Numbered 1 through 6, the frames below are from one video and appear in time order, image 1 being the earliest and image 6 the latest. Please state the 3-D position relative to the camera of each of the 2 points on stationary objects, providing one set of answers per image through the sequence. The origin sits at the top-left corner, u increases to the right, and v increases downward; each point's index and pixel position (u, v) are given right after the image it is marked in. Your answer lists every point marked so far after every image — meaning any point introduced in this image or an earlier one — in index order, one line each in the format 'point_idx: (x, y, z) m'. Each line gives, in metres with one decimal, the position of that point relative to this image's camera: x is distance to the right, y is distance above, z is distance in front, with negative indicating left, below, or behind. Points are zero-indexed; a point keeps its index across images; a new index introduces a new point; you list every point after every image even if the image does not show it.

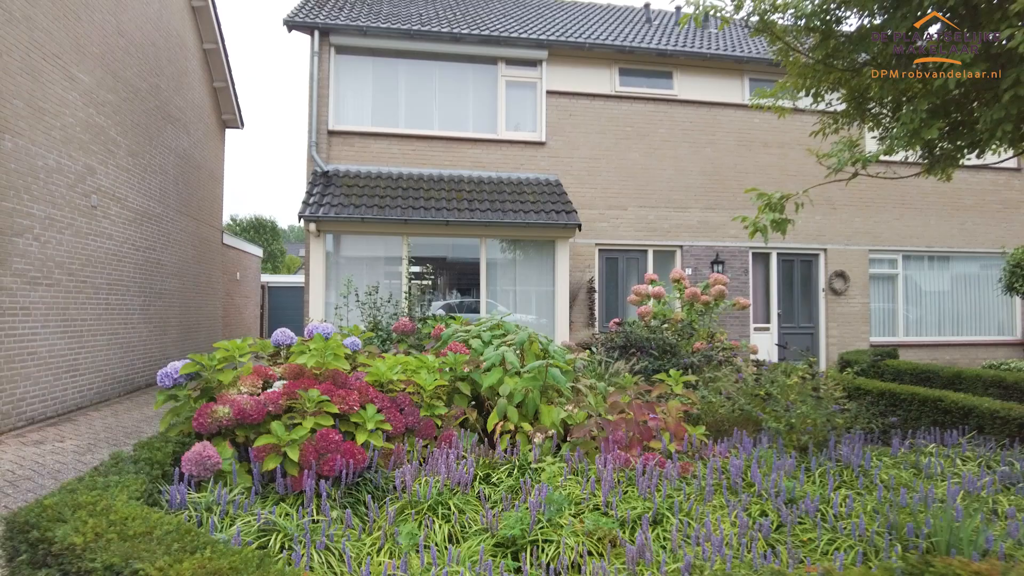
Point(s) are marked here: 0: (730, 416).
0: (+1.4, -0.8, +4.1) m
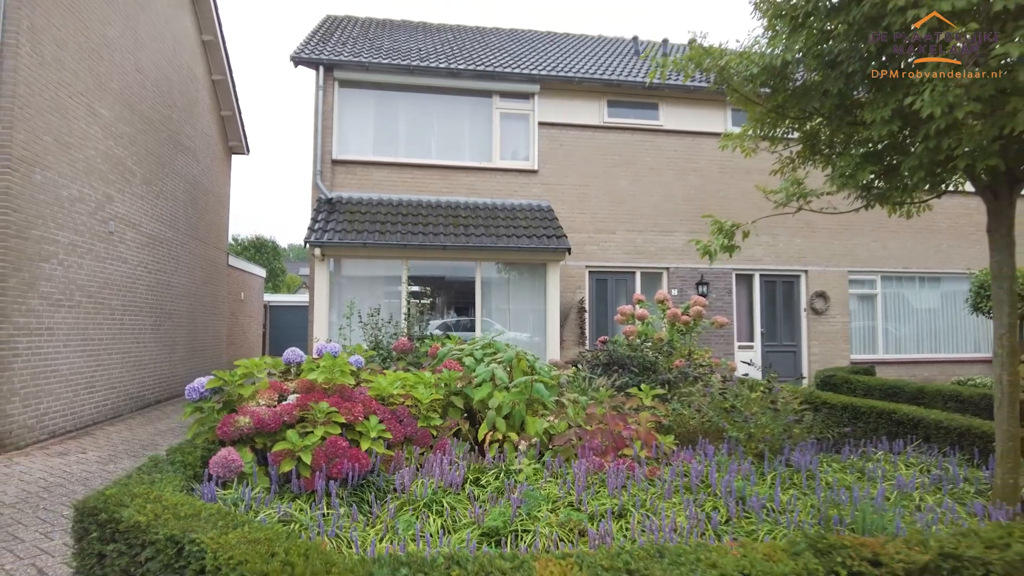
0: (+1.3, -1.0, +4.6) m
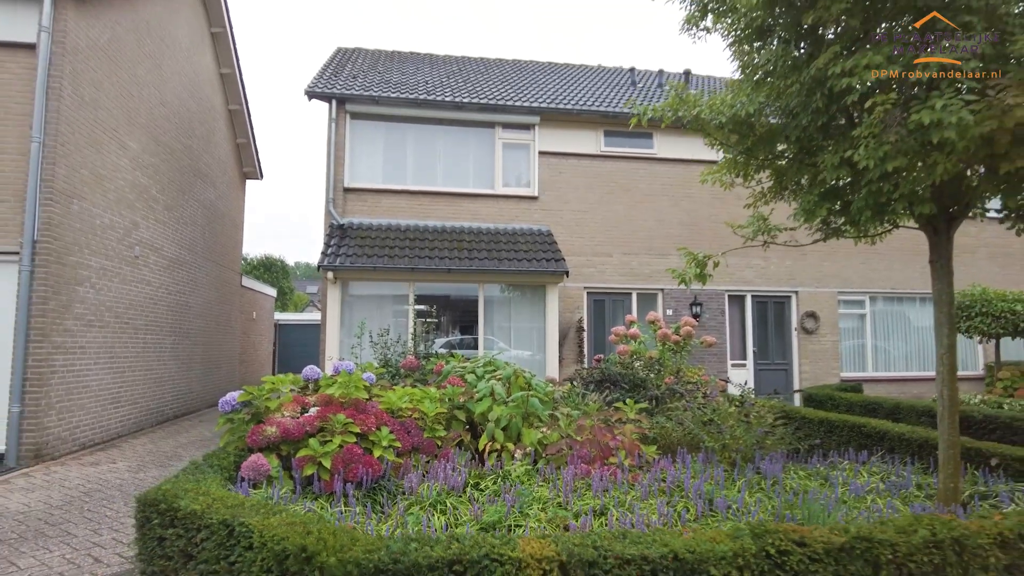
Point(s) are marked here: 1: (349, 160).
0: (+1.3, -1.2, +5.1) m
1: (-2.6, +2.0, +10.2) m
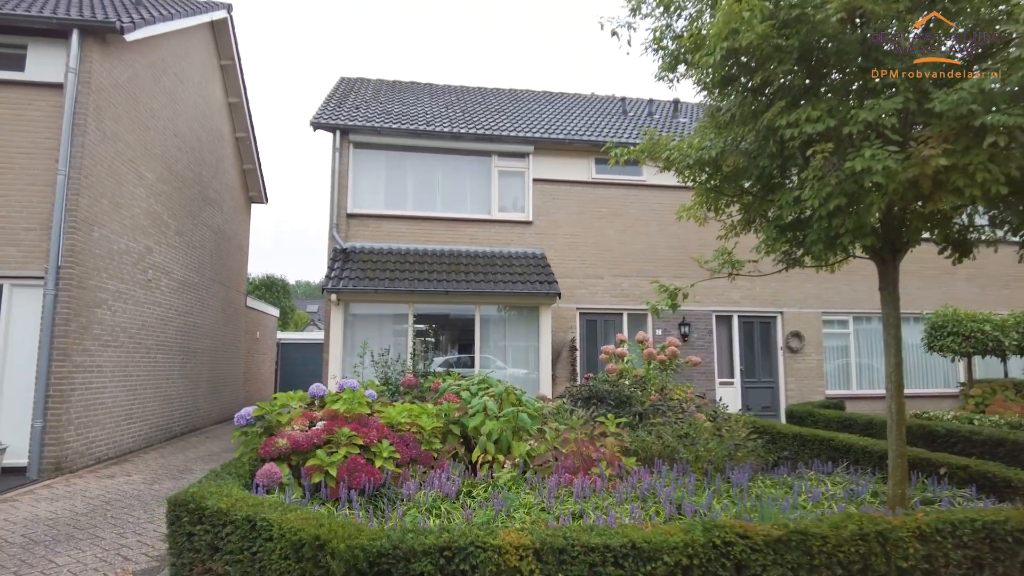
0: (+1.2, -1.4, +5.5) m
1: (-2.7, +1.7, +10.8) m
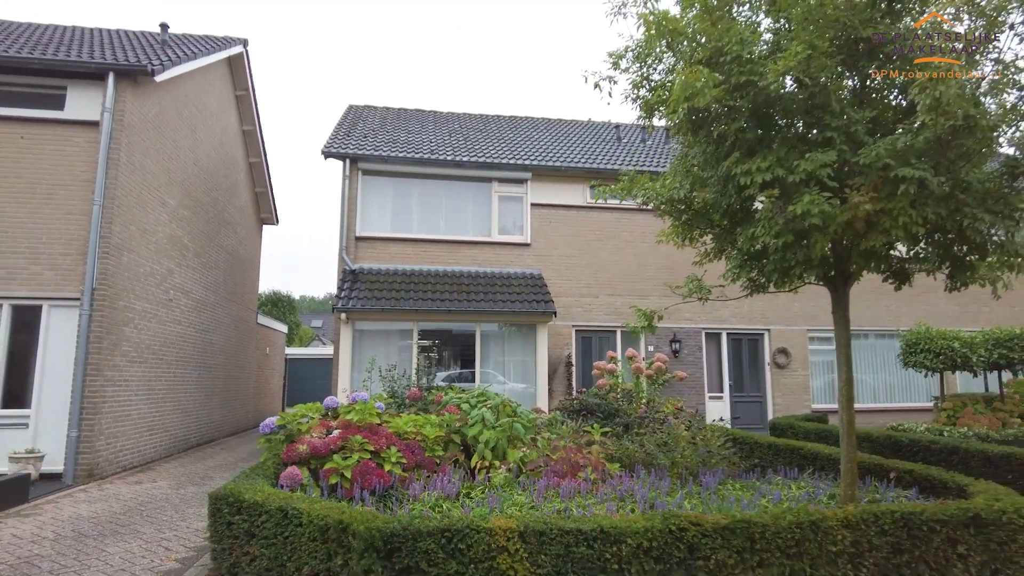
0: (+1.2, -1.6, +6.1) m
1: (-2.7, +1.3, +11.4) m
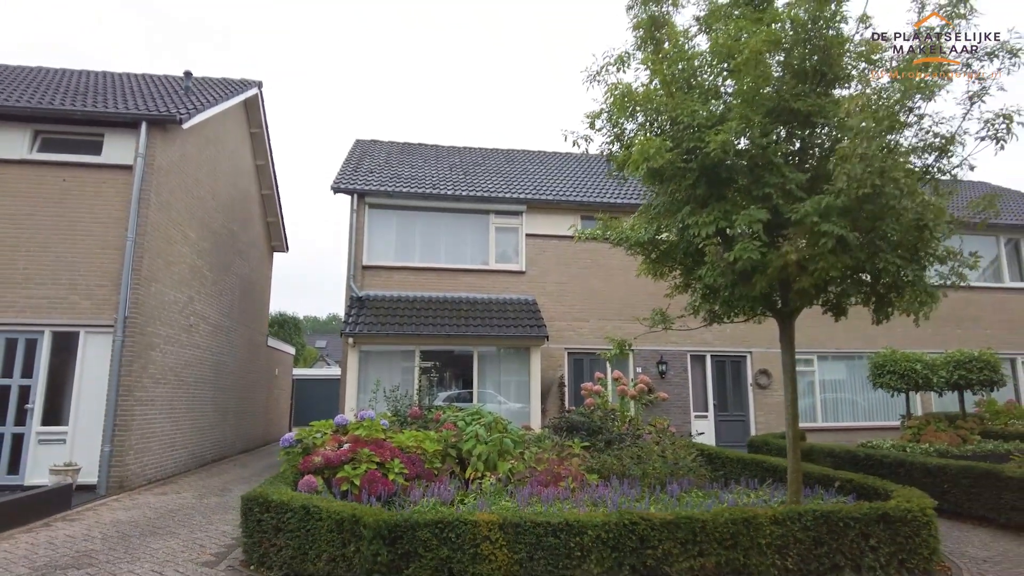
0: (+1.1, -1.9, +6.8) m
1: (-2.8, +0.9, +12.3) m
